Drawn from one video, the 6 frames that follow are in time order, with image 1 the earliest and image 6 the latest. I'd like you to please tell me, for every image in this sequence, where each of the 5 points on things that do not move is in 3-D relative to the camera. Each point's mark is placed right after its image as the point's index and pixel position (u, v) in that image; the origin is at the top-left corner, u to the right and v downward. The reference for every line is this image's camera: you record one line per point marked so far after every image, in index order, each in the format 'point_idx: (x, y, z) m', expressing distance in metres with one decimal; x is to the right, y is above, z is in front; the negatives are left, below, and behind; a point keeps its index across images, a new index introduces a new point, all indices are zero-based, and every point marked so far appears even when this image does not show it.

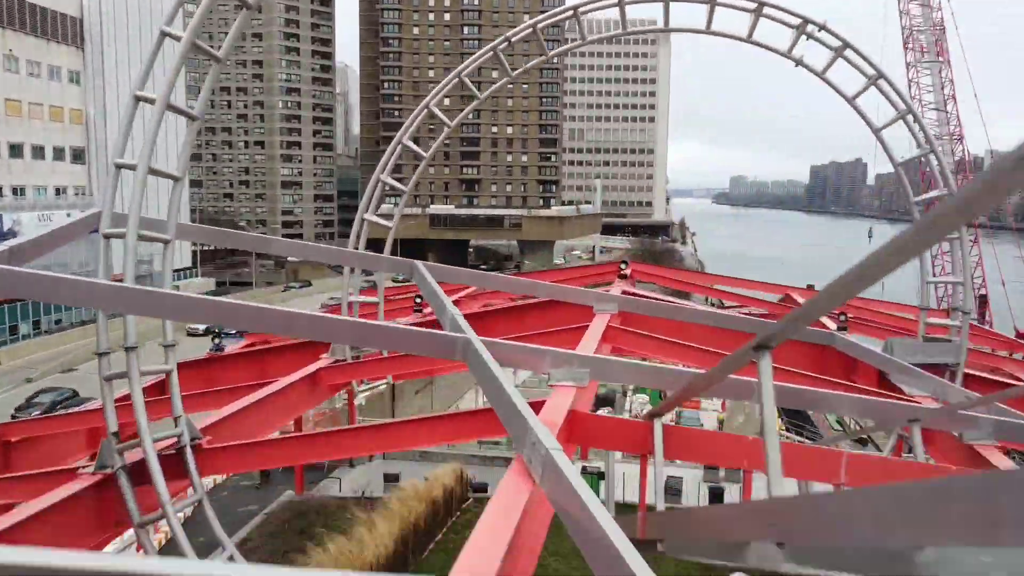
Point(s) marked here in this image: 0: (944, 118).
0: (+10.9, +4.4, +20.6) m
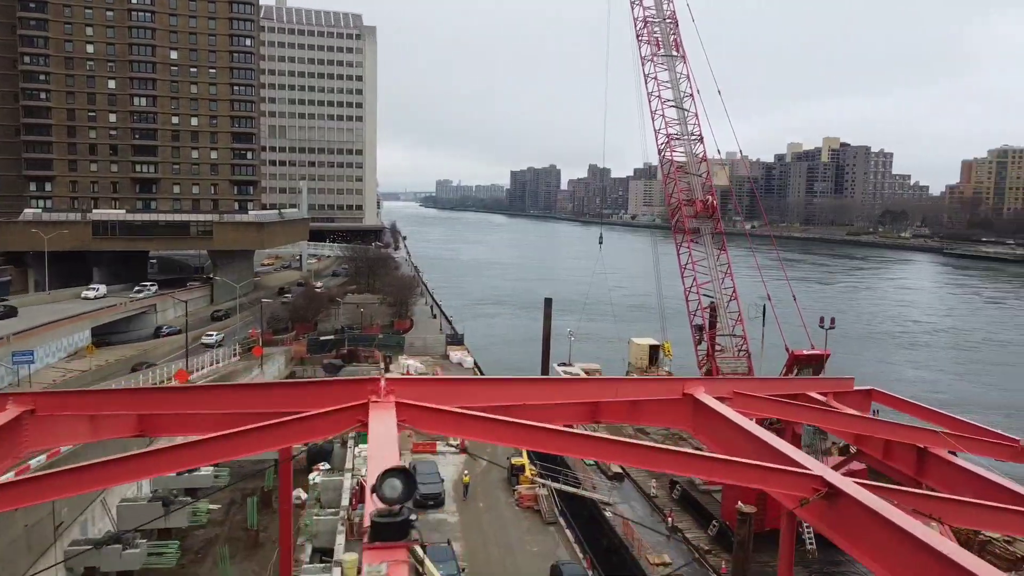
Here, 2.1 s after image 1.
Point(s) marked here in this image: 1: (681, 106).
0: (+4.0, +4.1, +19.1) m
1: (+4.0, +4.3, +19.3) m
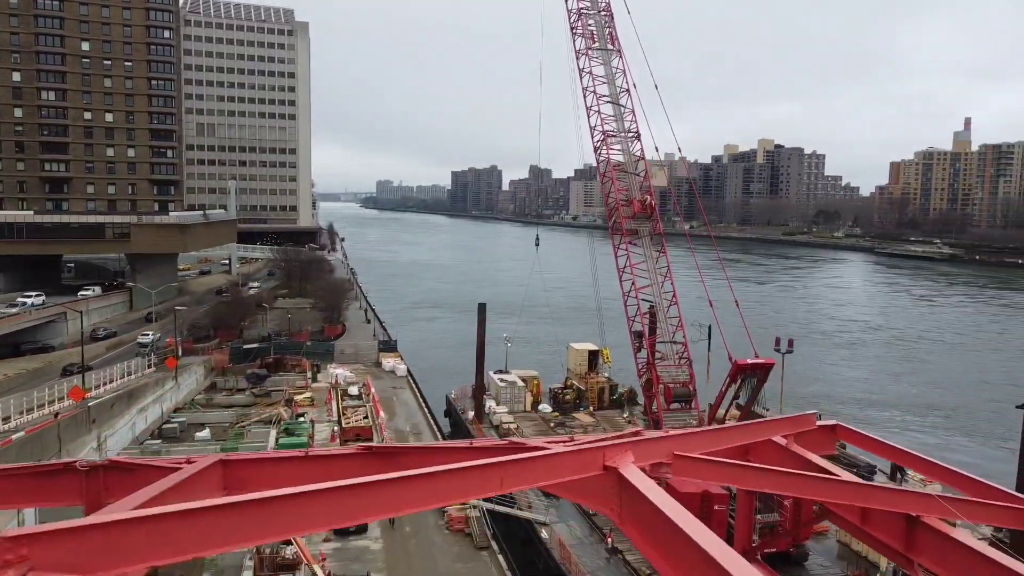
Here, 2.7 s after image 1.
0: (+2.4, +4.0, +18.3) m
1: (+2.4, +4.2, +18.5) m
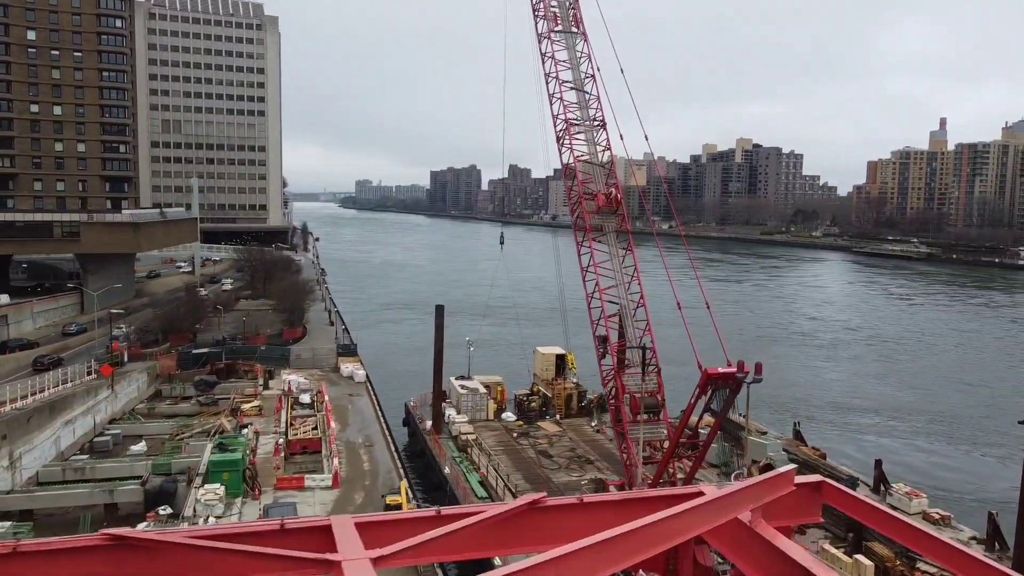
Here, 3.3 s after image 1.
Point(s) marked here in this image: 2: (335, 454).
0: (+1.5, +4.0, +17.0) m
1: (+1.5, +4.2, +17.2) m
2: (-3.9, -3.7, +17.9) m
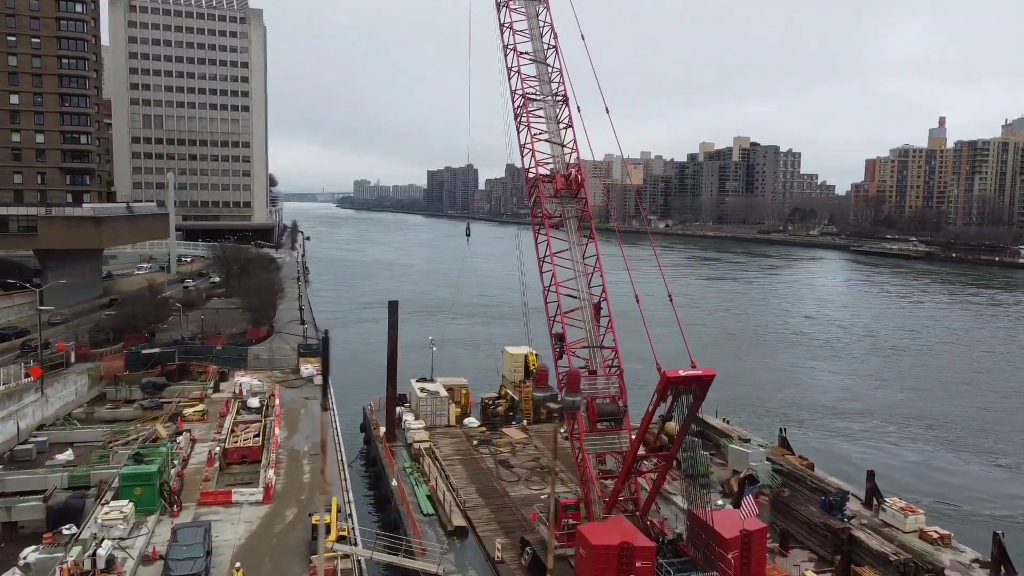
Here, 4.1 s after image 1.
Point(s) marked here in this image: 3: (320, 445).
0: (+0.6, +4.1, +15.4) m
1: (+0.6, +4.3, +15.6) m
2: (-4.8, -3.5, +16.2) m
3: (-4.2, -3.5, +18.0) m
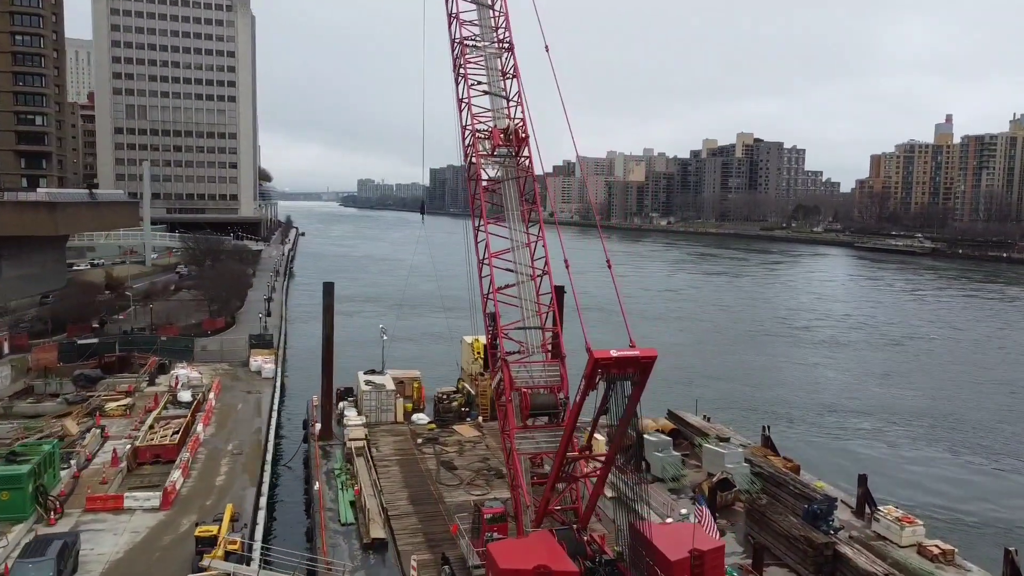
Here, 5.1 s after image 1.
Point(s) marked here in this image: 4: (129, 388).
0: (-0.4, +4.5, +13.5) m
1: (-0.4, +4.7, +13.6) m
2: (-5.8, -3.1, +14.4) m
3: (-5.2, -3.1, +16.1) m
4: (-9.2, -2.4, +19.5) m
